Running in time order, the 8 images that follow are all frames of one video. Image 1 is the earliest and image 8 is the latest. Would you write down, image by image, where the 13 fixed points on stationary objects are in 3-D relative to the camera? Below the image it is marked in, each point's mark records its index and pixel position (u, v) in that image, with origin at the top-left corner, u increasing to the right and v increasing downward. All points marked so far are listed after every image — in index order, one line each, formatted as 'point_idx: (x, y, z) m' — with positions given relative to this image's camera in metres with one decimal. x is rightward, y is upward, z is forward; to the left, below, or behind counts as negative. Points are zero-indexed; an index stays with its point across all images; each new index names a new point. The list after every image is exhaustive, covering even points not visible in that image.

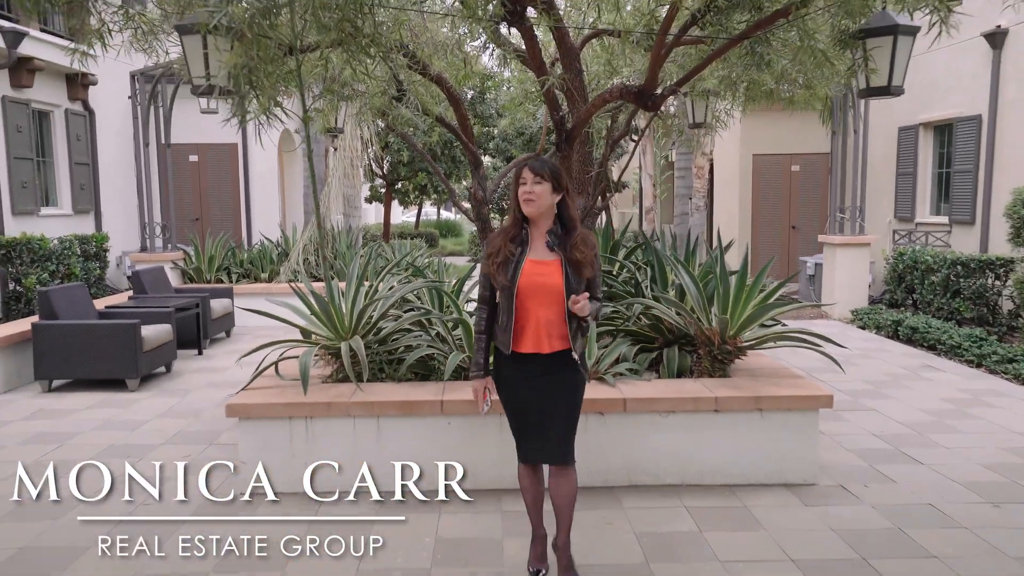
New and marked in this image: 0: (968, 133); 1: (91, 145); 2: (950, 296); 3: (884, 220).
0: (+5.0, +1.7, +8.5) m
1: (-5.3, +1.8, +9.7) m
2: (+4.4, -0.1, +7.8) m
3: (+4.9, +0.9, +10.3) m
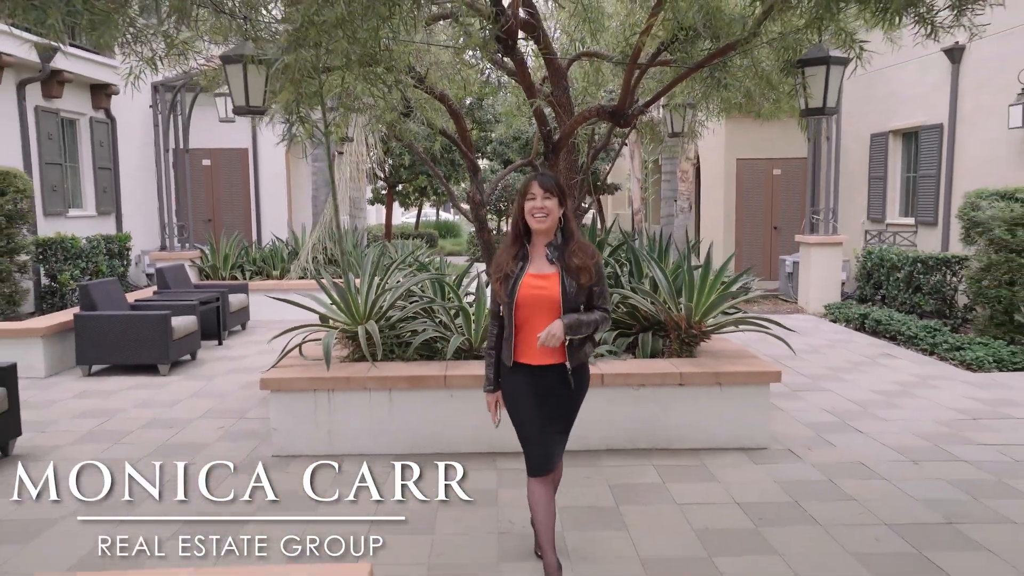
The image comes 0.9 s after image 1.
0: (+4.9, +1.7, +9.2) m
1: (-5.3, +1.8, +10.4) m
2: (+4.4, 0.0, +8.5) m
3: (+4.8, +0.9, +10.9) m
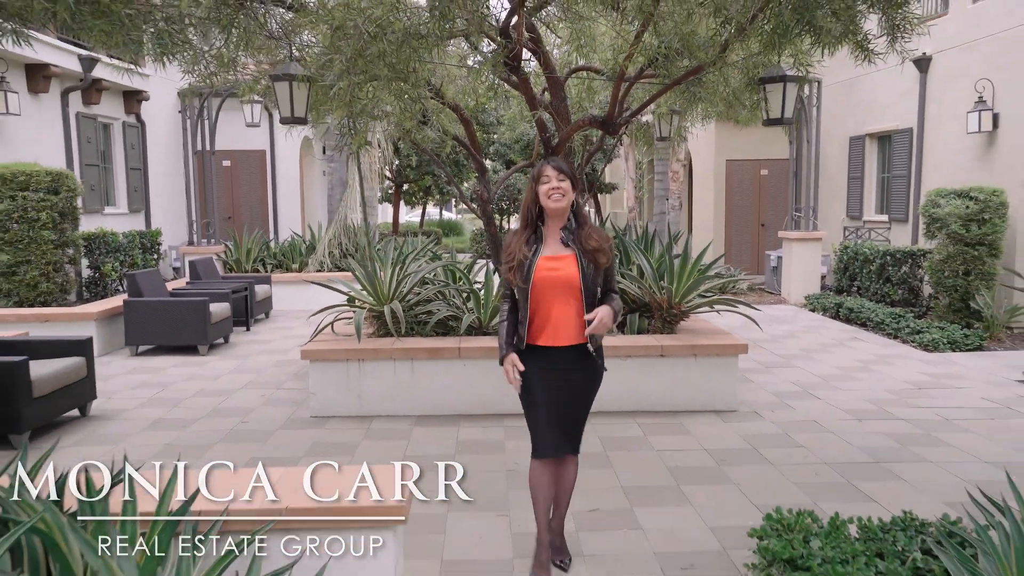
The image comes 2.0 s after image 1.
0: (+5.0, +1.8, +9.9) m
1: (-5.3, +1.9, +11.1) m
2: (+4.4, +0.1, +9.3) m
3: (+4.9, +1.0, +11.7) m
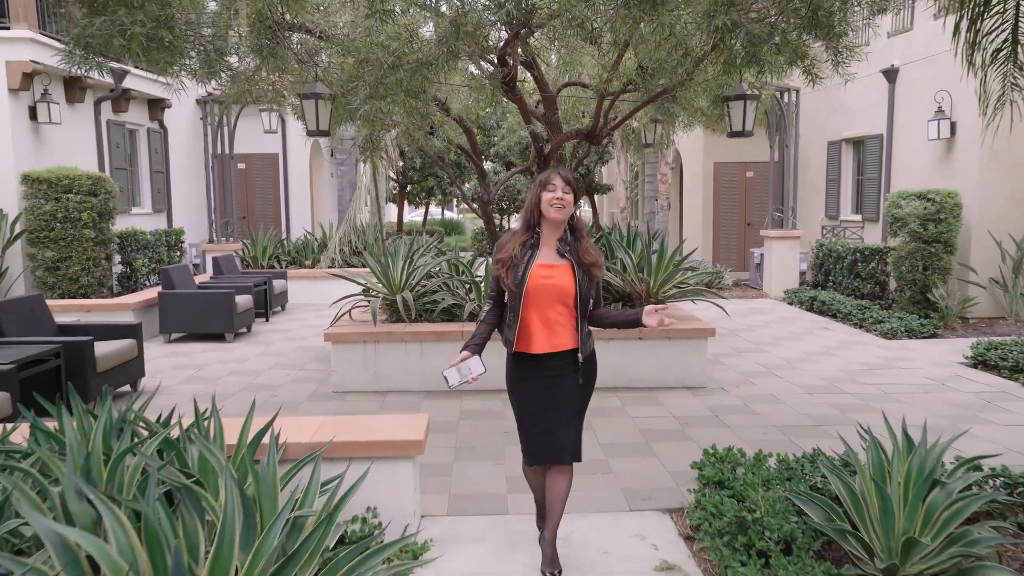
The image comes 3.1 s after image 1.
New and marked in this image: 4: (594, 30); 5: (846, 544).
0: (+5.0, +1.9, +10.7) m
1: (-5.3, +2.0, +11.9) m
2: (+4.4, +0.1, +10.0) m
3: (+4.9, +1.1, +12.5) m
4: (+0.5, +1.6, +4.8) m
5: (+1.2, -0.9, +2.7) m
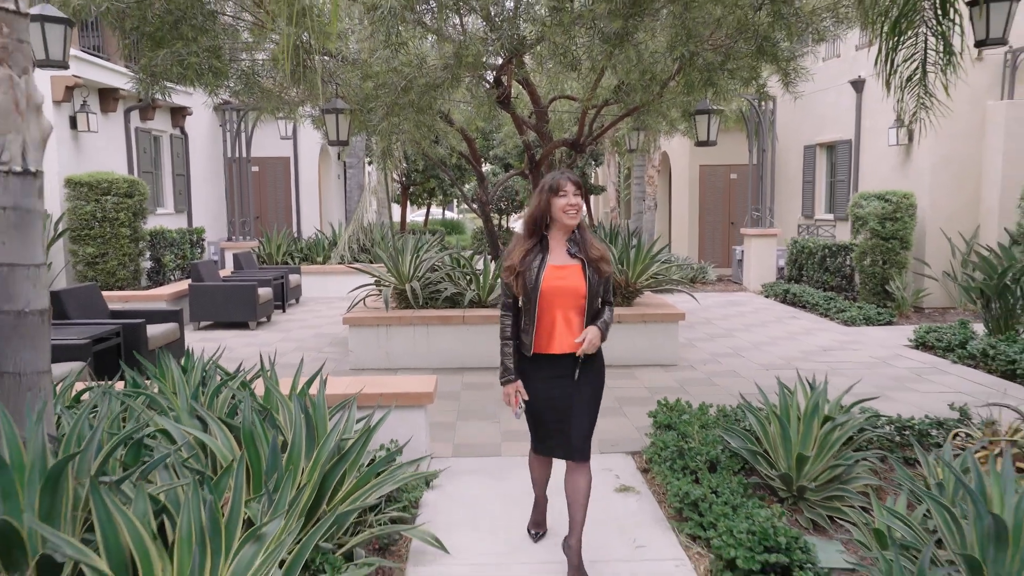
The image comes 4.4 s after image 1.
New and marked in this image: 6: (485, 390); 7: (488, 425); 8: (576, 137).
0: (+4.9, +2.0, +11.5) m
1: (-5.3, +2.1, +12.8) m
2: (+4.3, +0.2, +10.9) m
3: (+4.8, +1.2, +13.3) m
4: (+0.5, +1.7, +5.7) m
5: (+1.1, -0.8, +3.6) m
6: (-0.2, -0.8, +6.2) m
7: (-0.2, -0.9, +5.3) m
8: (+0.6, +1.4, +7.2) m
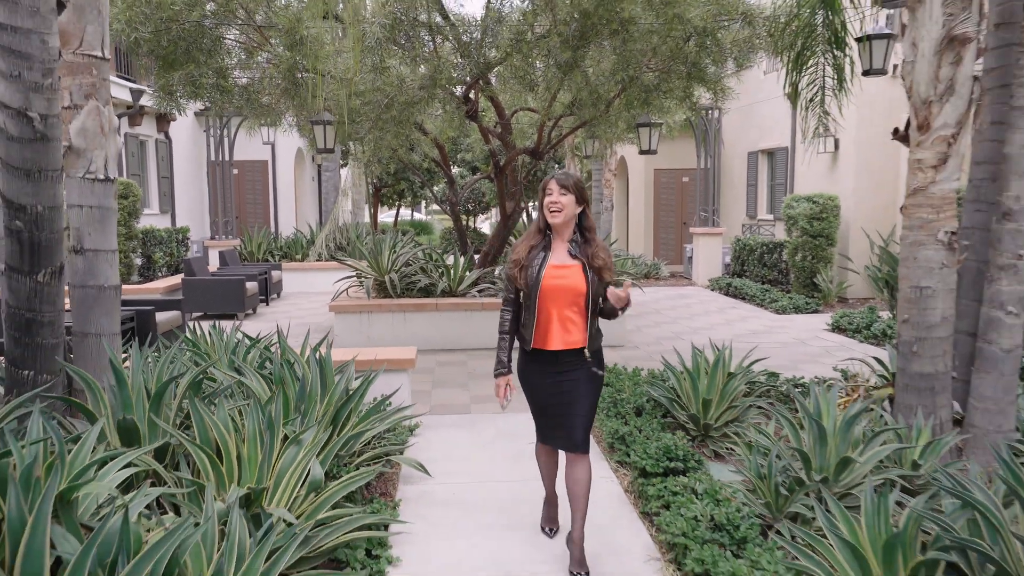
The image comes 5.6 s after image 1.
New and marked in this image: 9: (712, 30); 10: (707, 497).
0: (+4.4, +2.1, +12.7) m
1: (-5.9, +2.2, +13.5) m
2: (+3.8, +0.3, +12.0) m
3: (+4.2, +1.3, +14.5) m
4: (+0.2, +1.8, +6.7) m
5: (+1.0, -0.7, +4.6) m
6: (-0.5, -0.7, +7.2) m
7: (-0.4, -0.8, +6.2) m
8: (+0.3, +1.5, +8.2) m
9: (+1.7, +2.2, +6.6) m
10: (+0.8, -0.9, +3.4) m
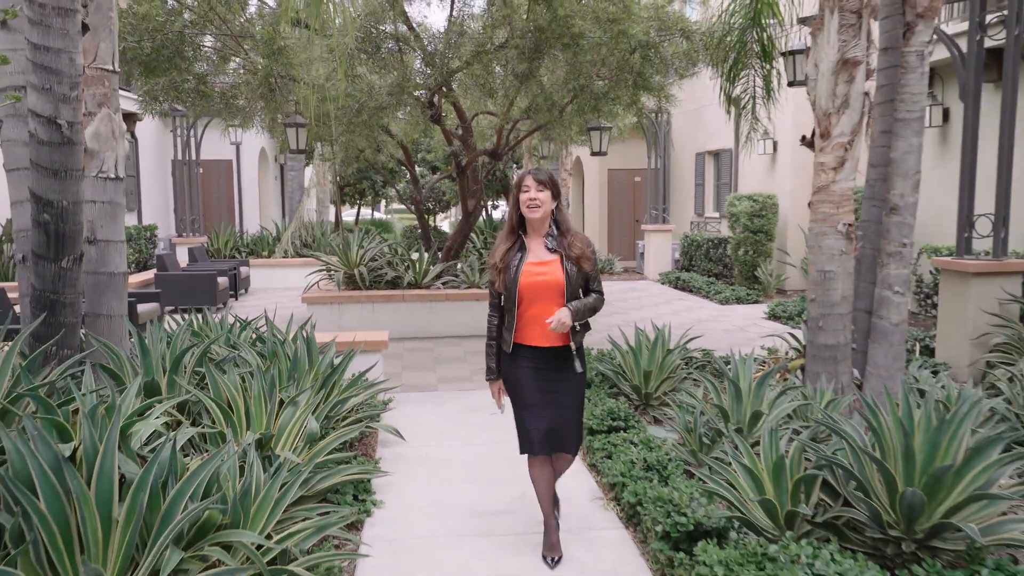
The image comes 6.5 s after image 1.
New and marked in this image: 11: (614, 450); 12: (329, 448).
0: (+3.7, +2.2, +13.5) m
1: (-6.6, +2.2, +13.7) m
2: (+3.2, +0.4, +12.8) m
3: (+3.4, +1.4, +15.3) m
4: (-0.2, +1.9, +7.3) m
5: (+0.7, -0.6, +5.2) m
6: (-0.9, -0.6, +7.7) m
7: (-0.7, -0.7, +6.7) m
8: (-0.2, +1.6, +8.8) m
9: (+1.3, +2.3, +7.2) m
10: (+0.7, -0.8, +4.0) m
11: (+0.5, -0.8, +4.1) m
12: (-0.8, -0.7, +3.6) m
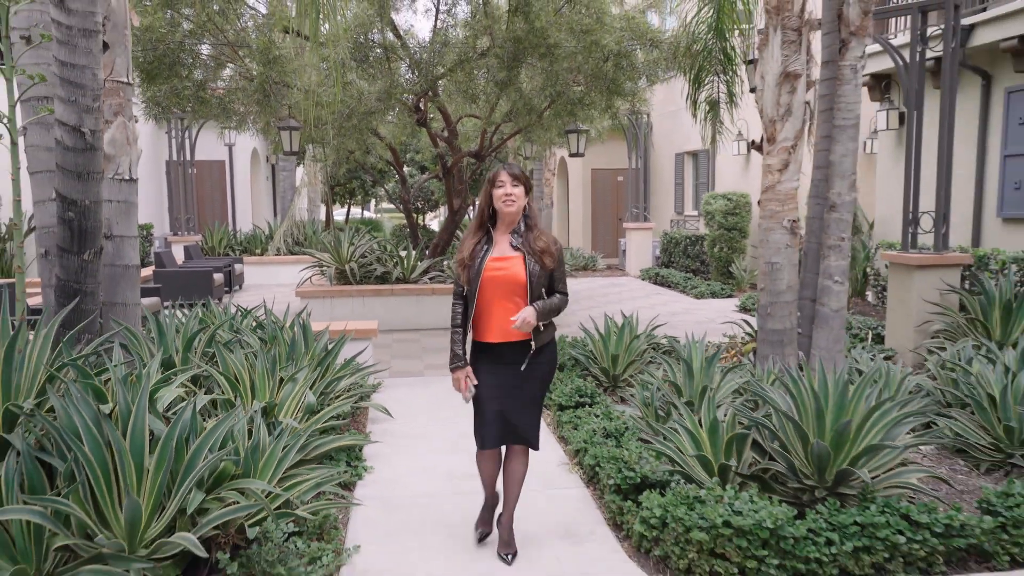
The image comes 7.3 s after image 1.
0: (+3.4, +2.3, +14.0) m
1: (-6.9, +2.3, +14.1) m
2: (+3.0, +0.5, +13.3) m
3: (+3.2, +1.5, +15.8) m
4: (-0.4, +1.9, +7.7) m
5: (+0.6, -0.6, +5.7) m
6: (-1.1, -0.6, +8.2) m
7: (-0.9, -0.7, +7.2) m
8: (-0.4, +1.6, +9.2) m
9: (+1.1, +2.3, +7.7) m
10: (+0.5, -0.8, +4.5) m
11: (+0.4, -0.8, +4.5) m
12: (-1.0, -0.7, +4.0) m
